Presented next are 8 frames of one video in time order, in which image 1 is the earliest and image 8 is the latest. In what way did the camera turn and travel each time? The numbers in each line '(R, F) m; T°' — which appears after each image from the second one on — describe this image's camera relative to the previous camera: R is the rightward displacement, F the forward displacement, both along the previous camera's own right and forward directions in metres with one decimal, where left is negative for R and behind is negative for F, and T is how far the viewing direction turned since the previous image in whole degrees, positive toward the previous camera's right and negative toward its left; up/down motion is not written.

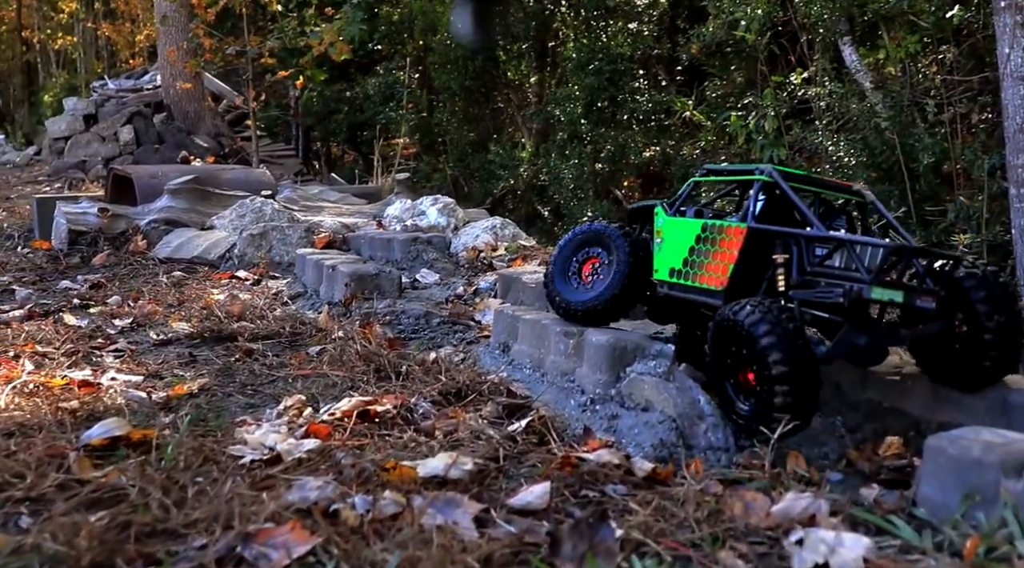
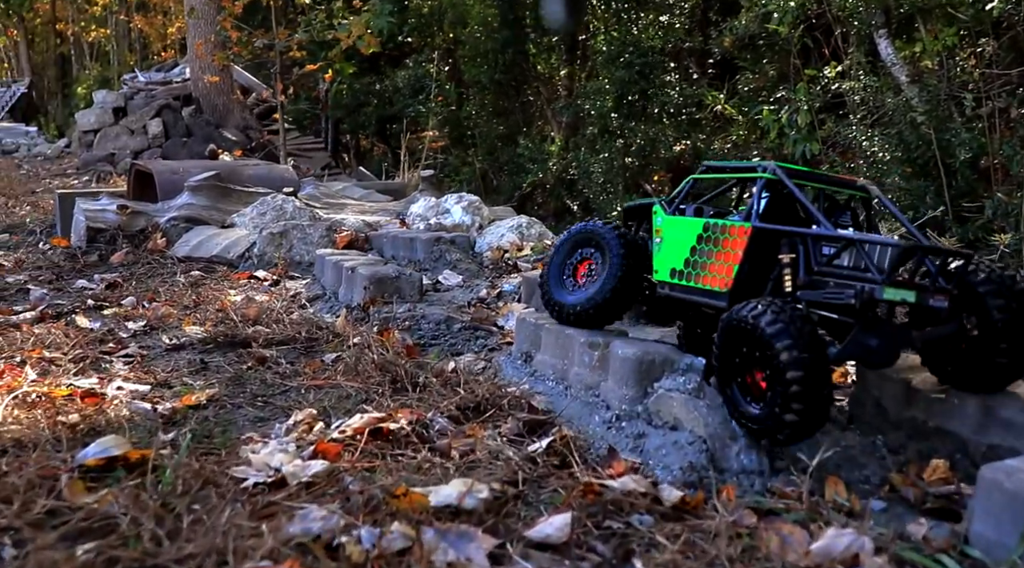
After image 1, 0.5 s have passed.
(0.0, +0.2) m; -2°
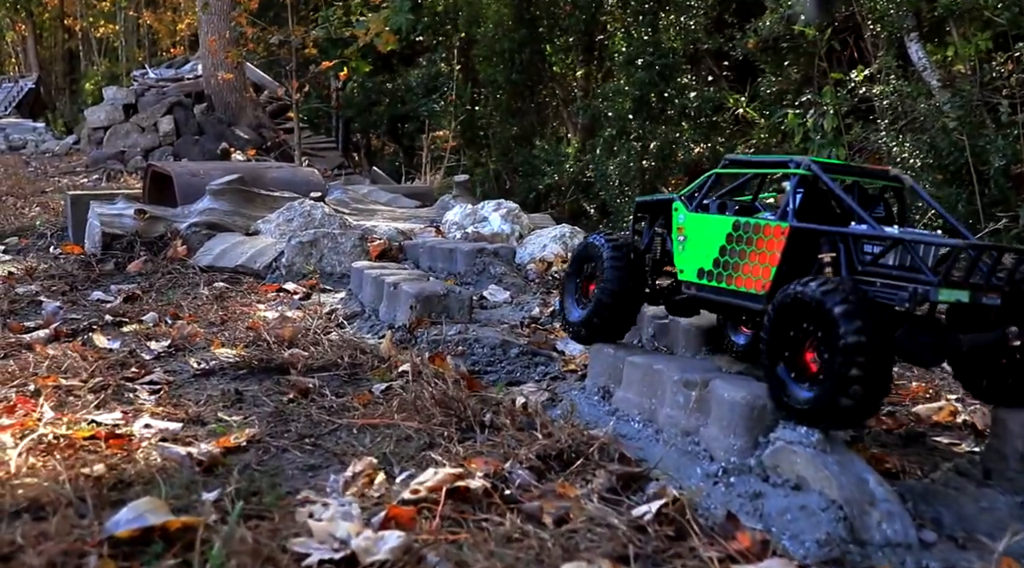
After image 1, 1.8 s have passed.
(-0.3, +0.5) m; 0°
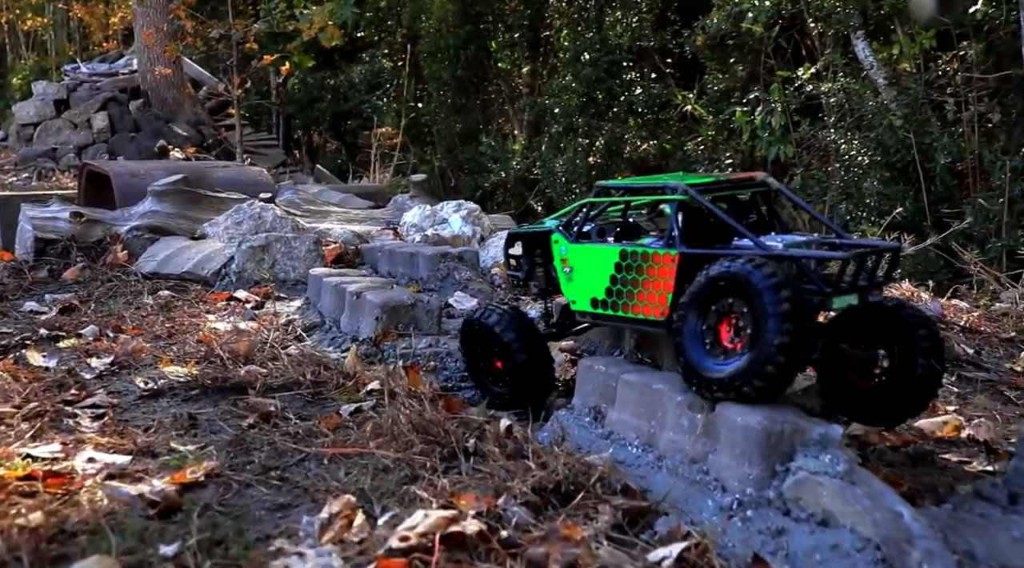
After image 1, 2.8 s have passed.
(-0.1, +0.3) m; +3°
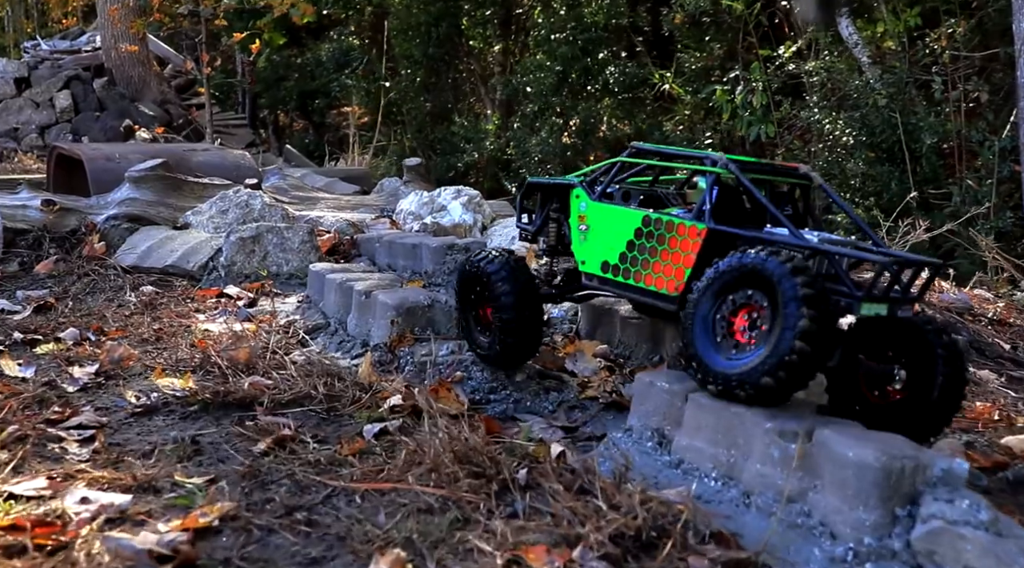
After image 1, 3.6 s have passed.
(-0.2, +0.4) m; +2°
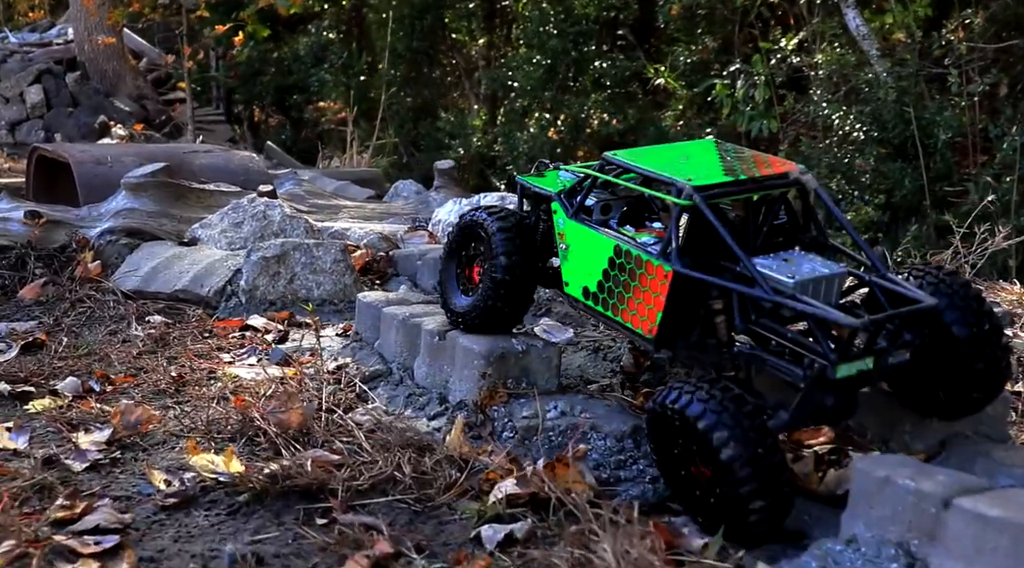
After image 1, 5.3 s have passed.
(-0.4, +0.8) m; +1°
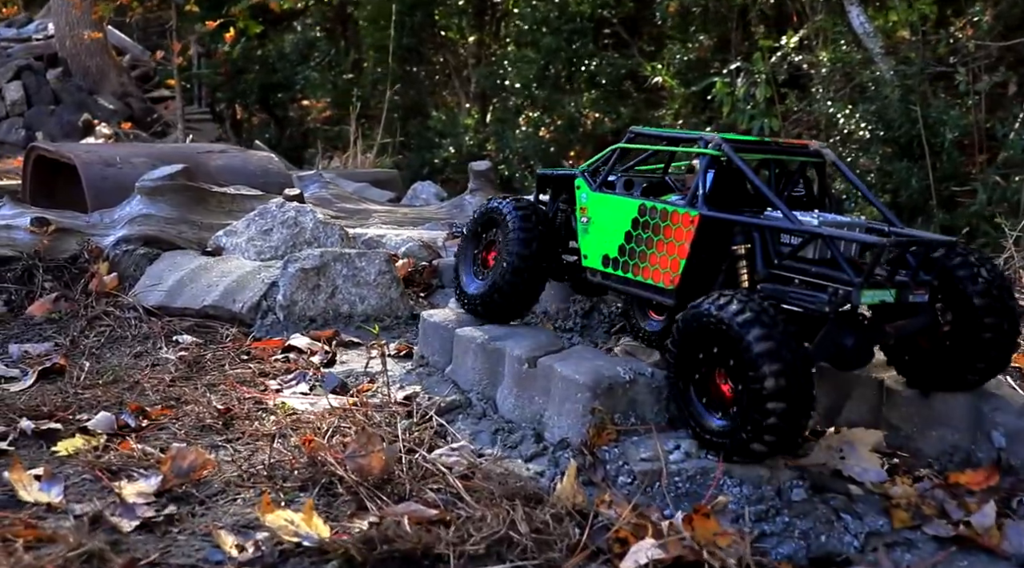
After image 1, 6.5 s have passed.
(-0.3, +0.4) m; +1°
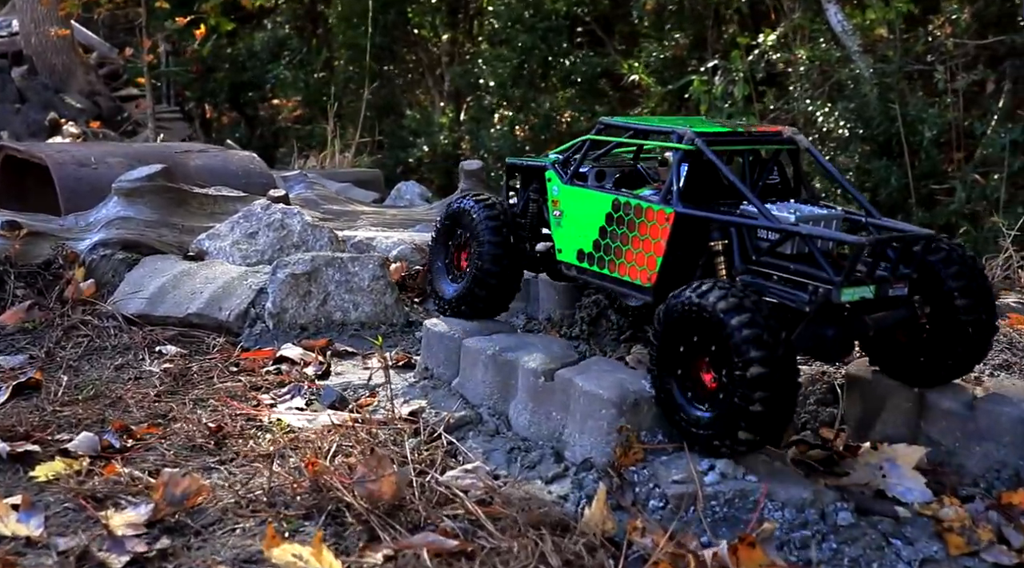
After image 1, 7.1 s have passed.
(-0.1, +0.2) m; +2°
